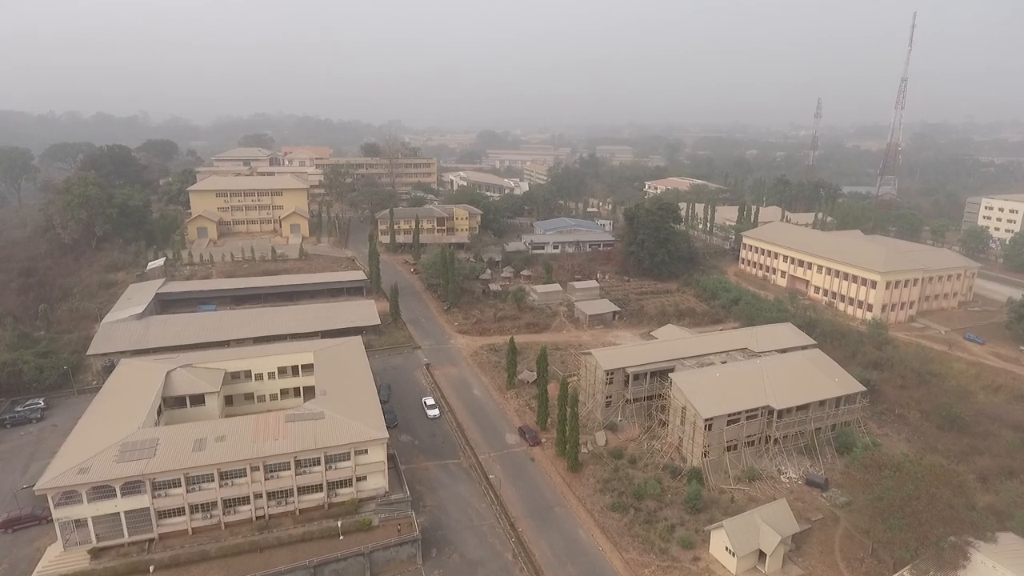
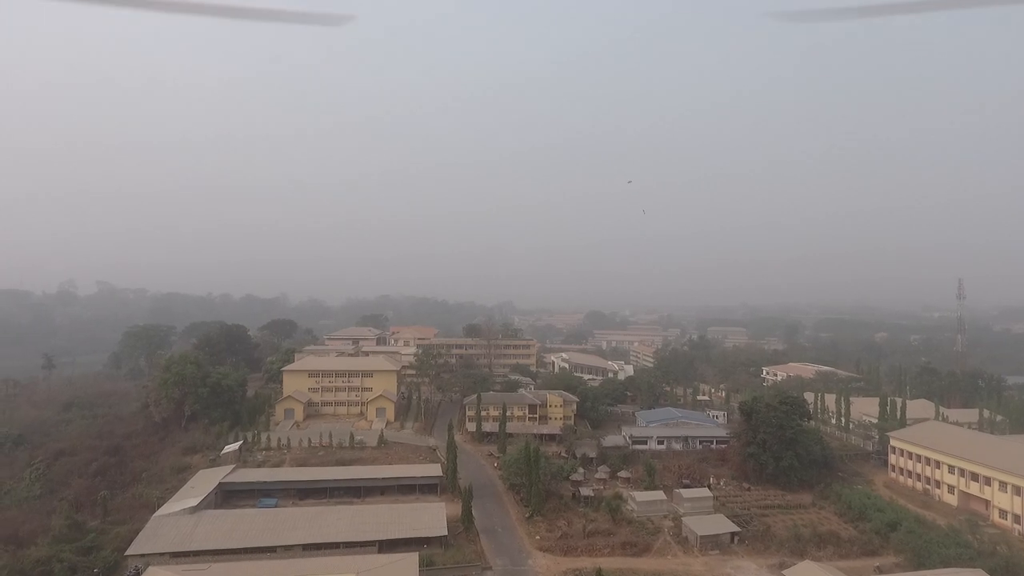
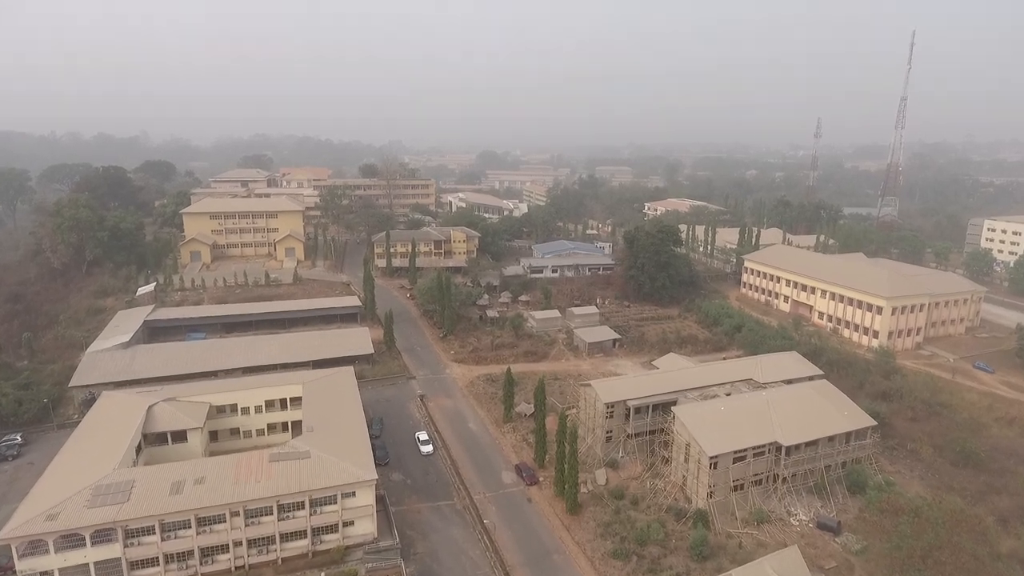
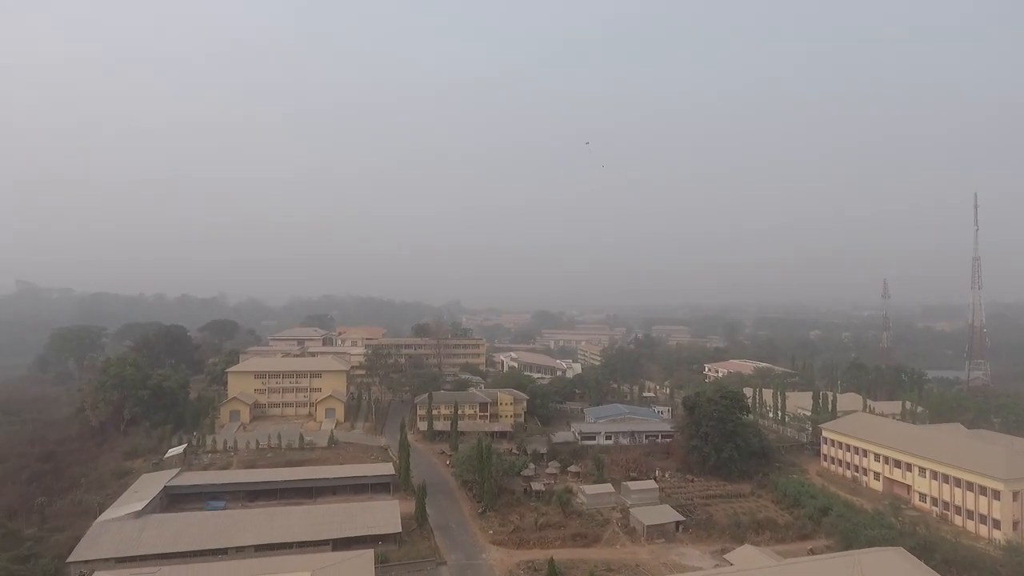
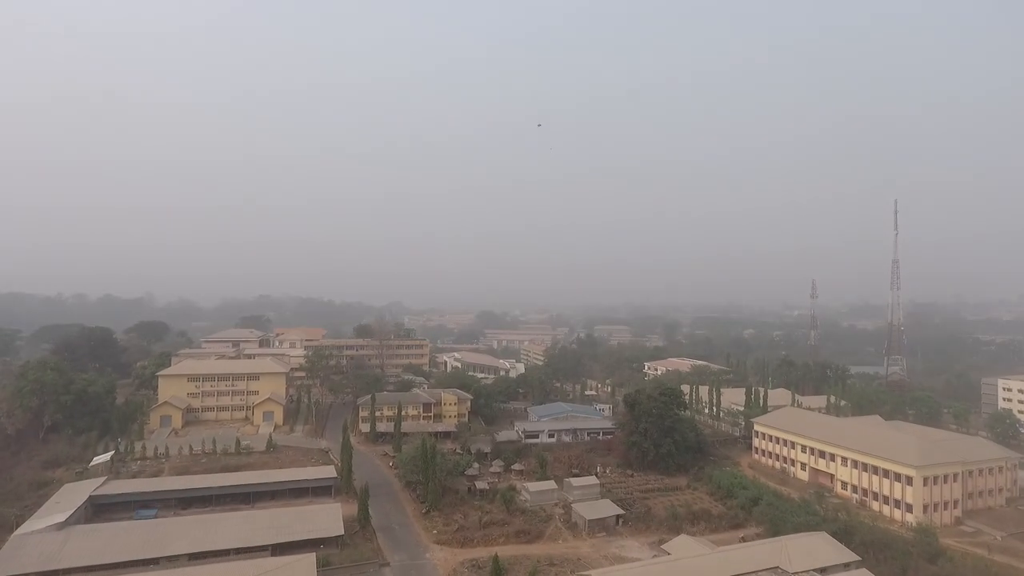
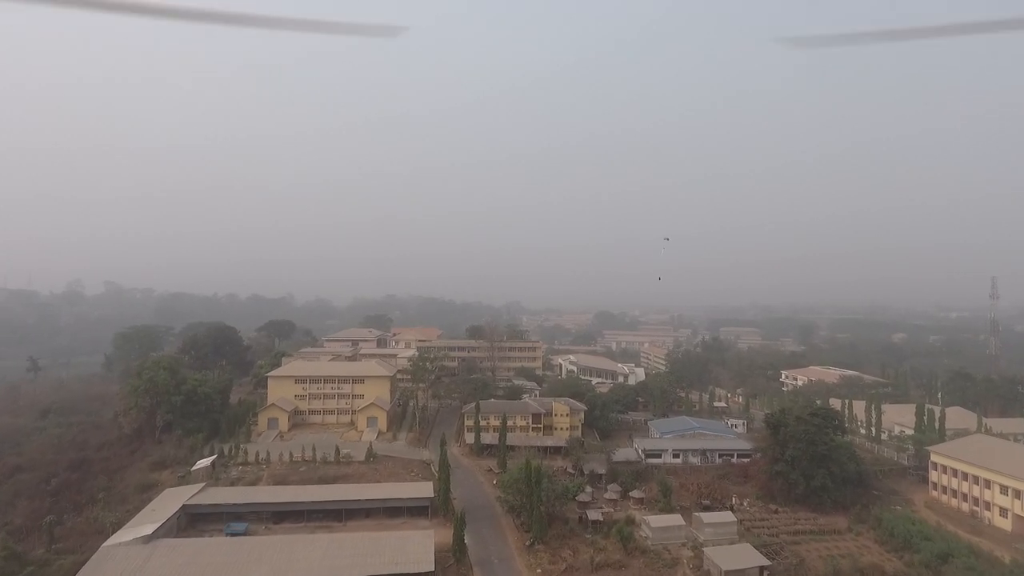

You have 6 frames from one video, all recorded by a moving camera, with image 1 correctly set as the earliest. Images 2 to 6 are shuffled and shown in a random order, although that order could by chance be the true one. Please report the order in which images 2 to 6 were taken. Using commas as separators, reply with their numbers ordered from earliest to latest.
3, 5, 4, 2, 6
